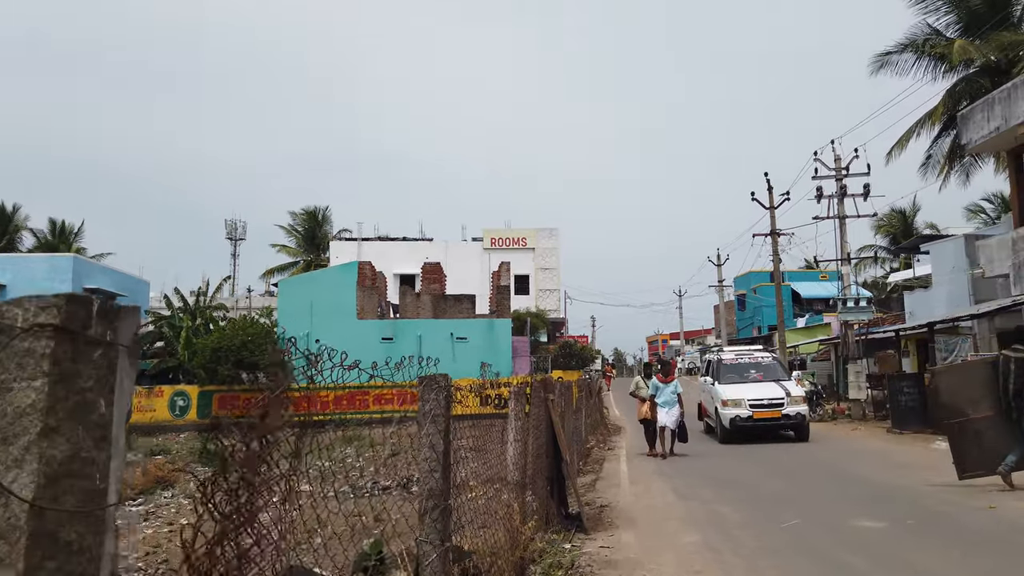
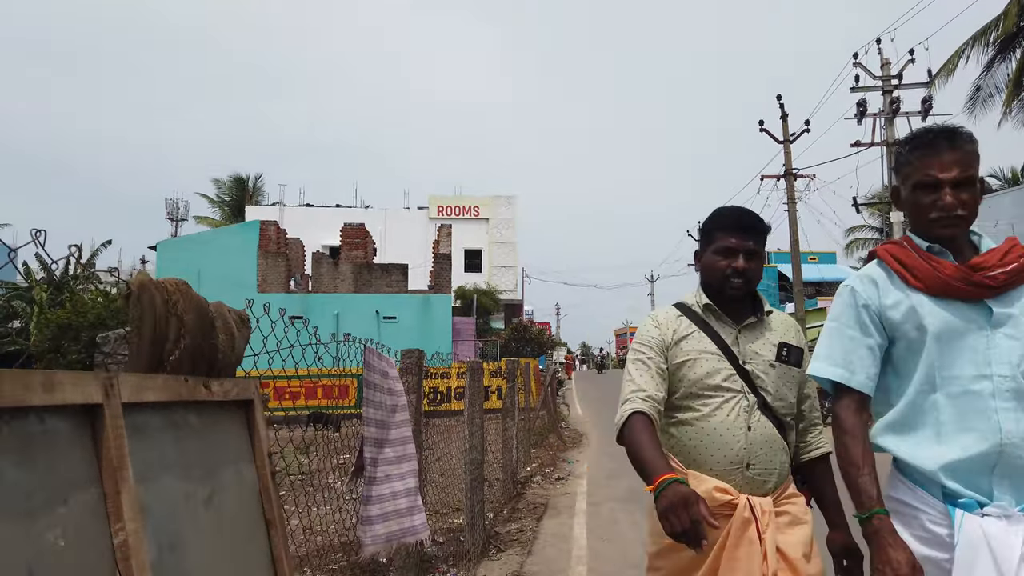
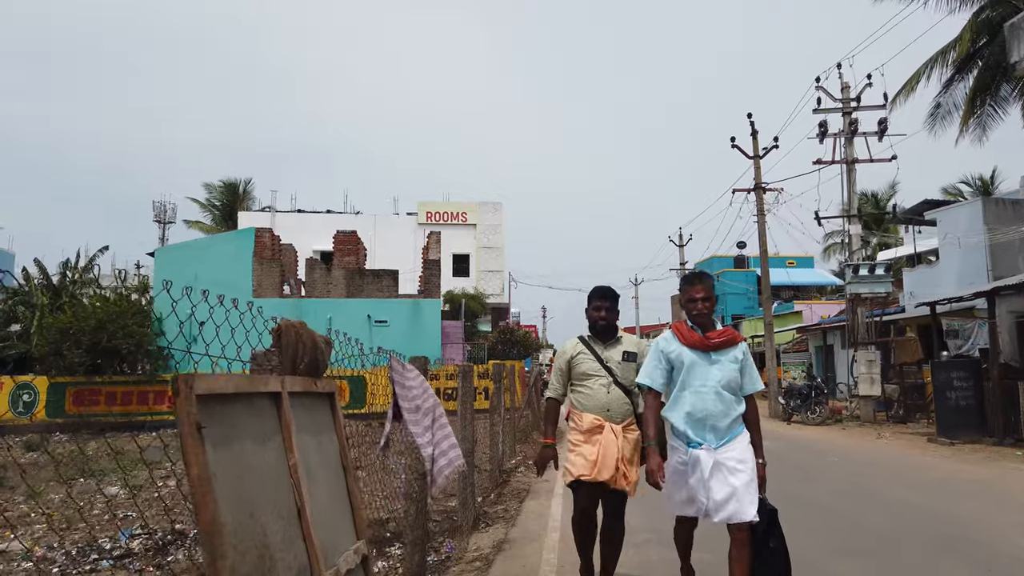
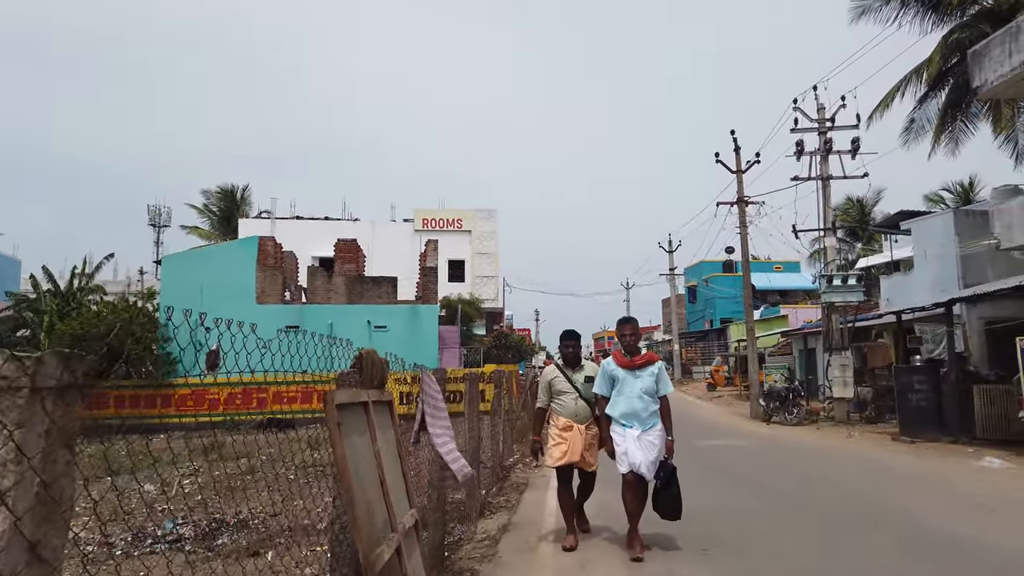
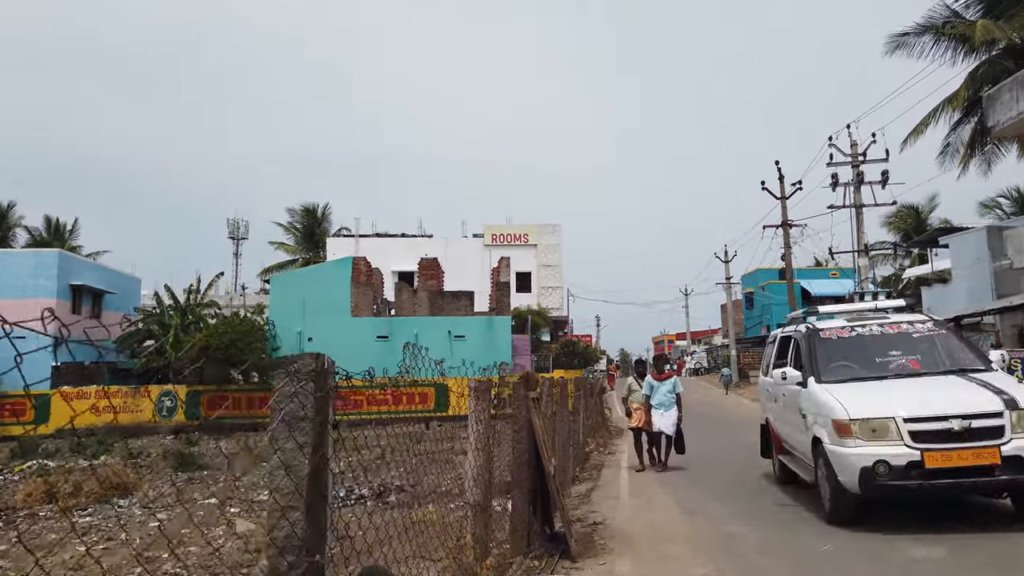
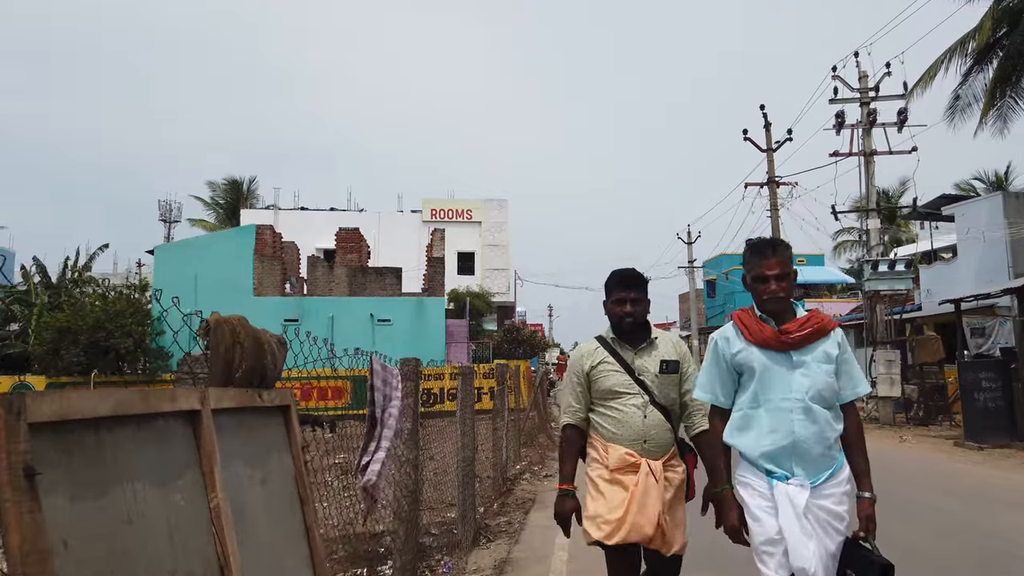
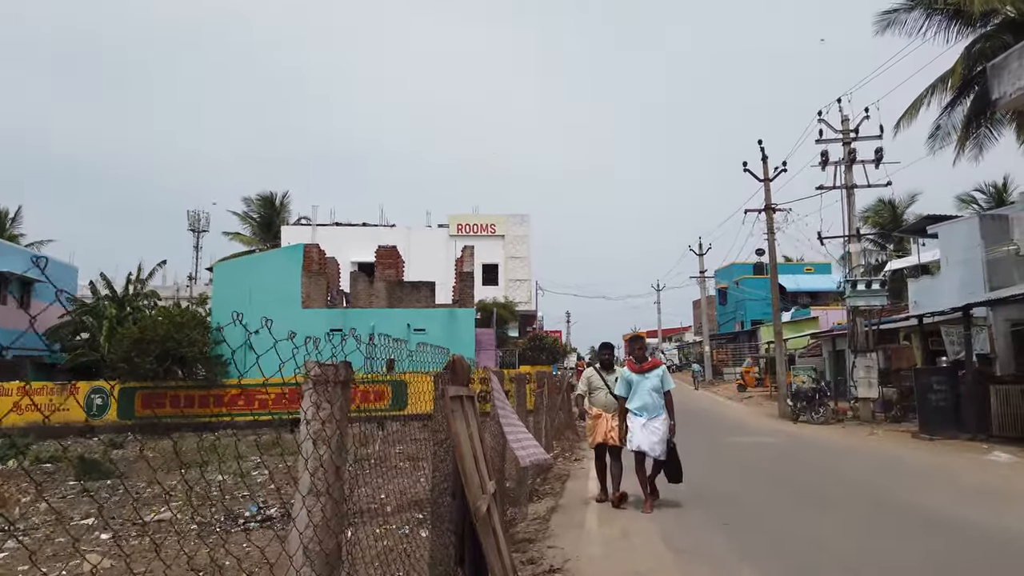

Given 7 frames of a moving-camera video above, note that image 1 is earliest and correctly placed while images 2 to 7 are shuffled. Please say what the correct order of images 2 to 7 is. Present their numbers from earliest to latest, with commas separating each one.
5, 7, 4, 3, 6, 2
